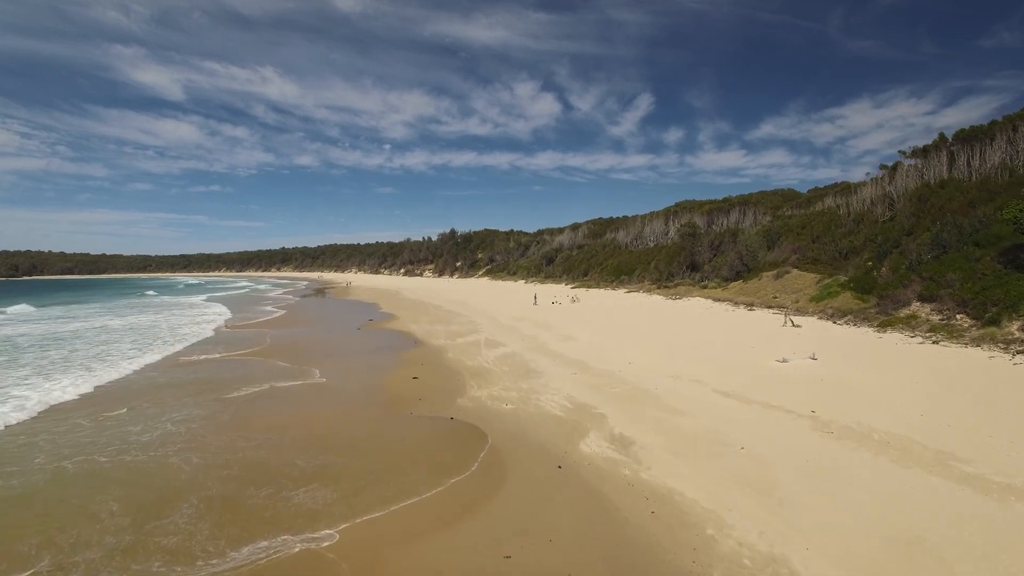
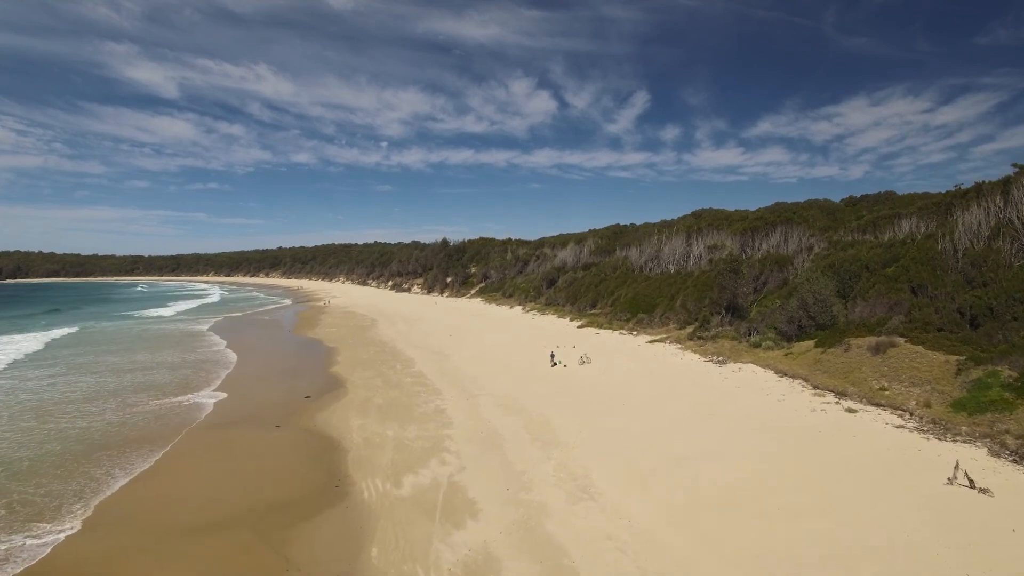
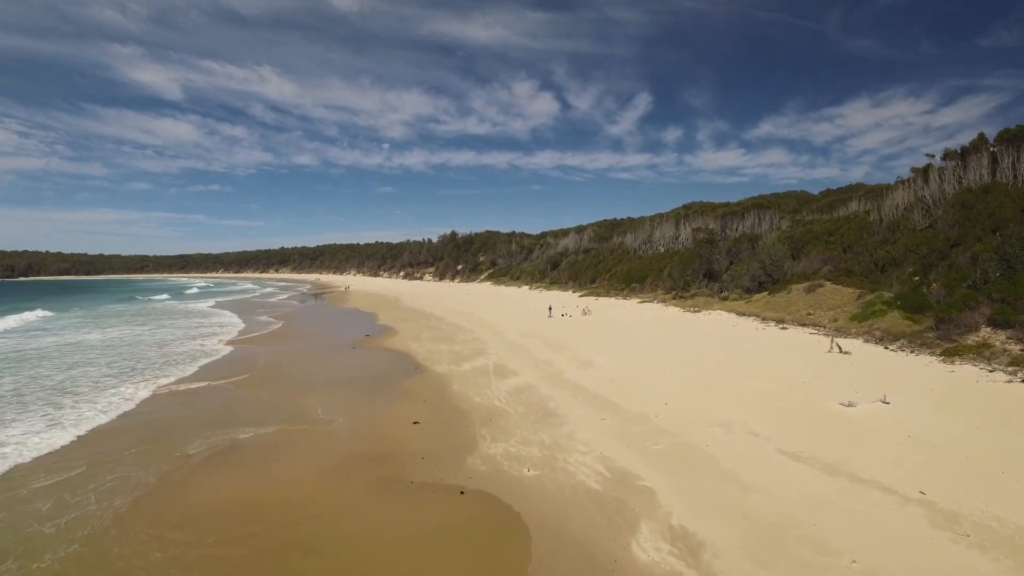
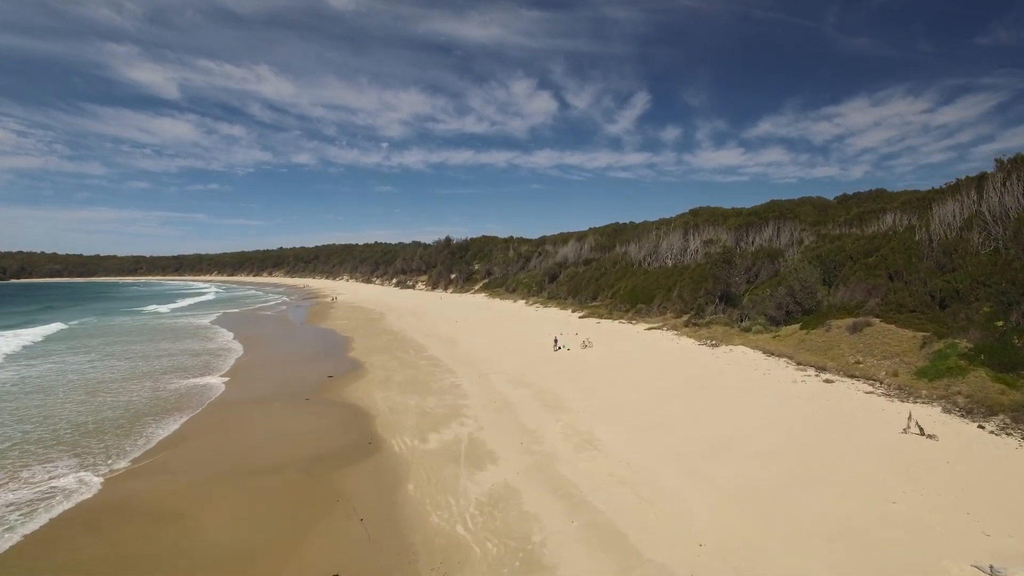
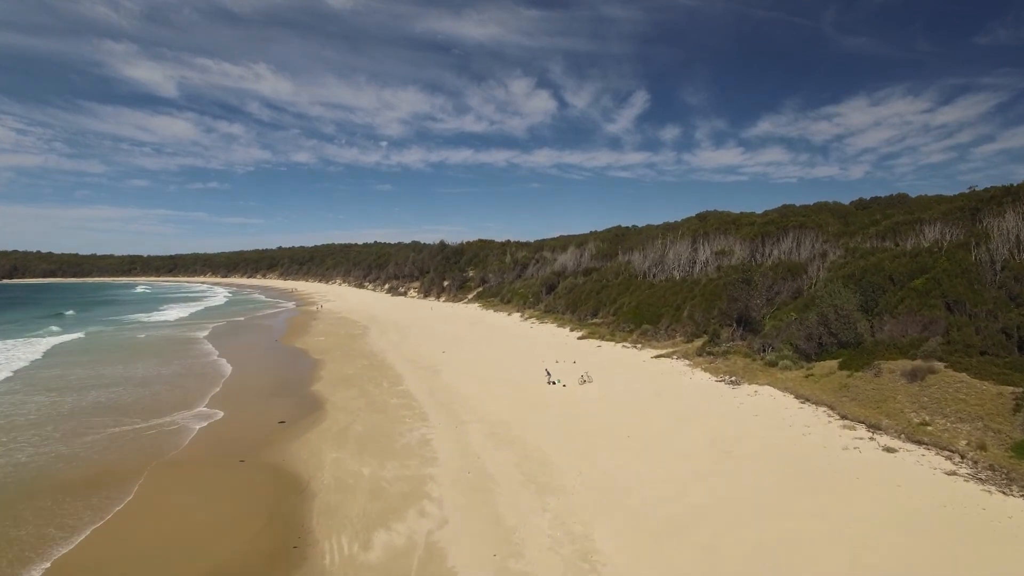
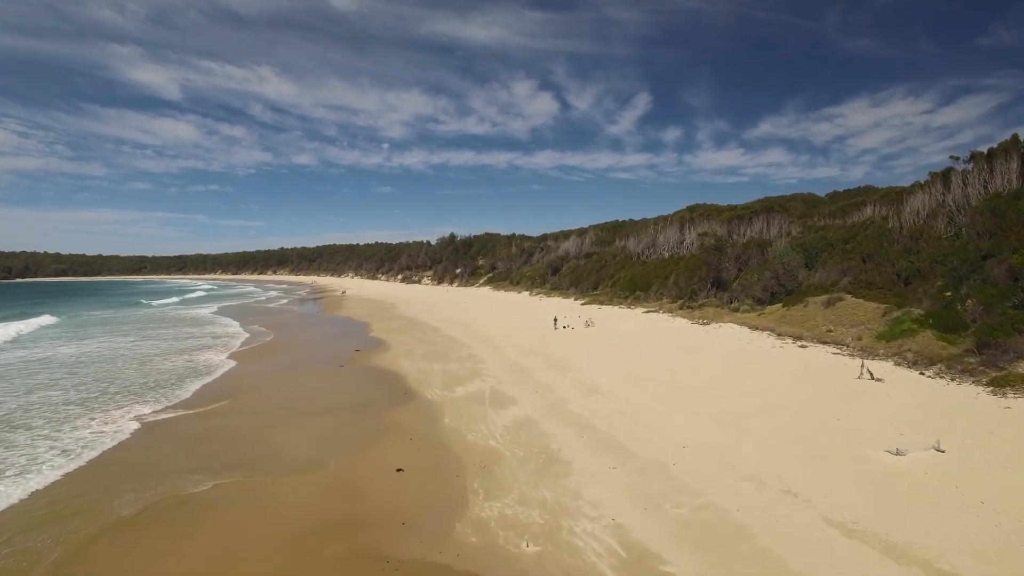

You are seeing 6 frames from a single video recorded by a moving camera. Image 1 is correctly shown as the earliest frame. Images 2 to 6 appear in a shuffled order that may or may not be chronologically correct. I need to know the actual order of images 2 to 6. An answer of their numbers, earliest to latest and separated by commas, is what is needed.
3, 6, 4, 2, 5
